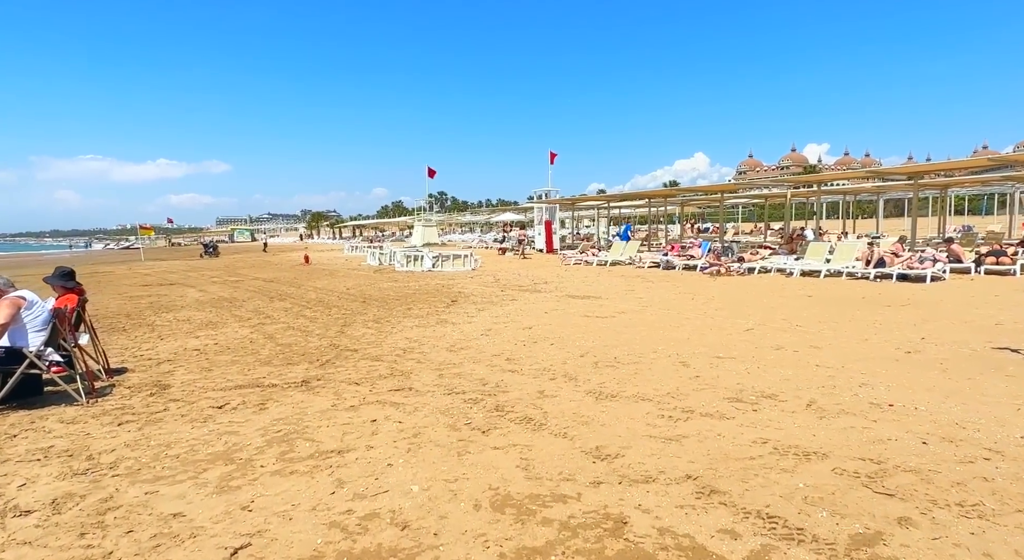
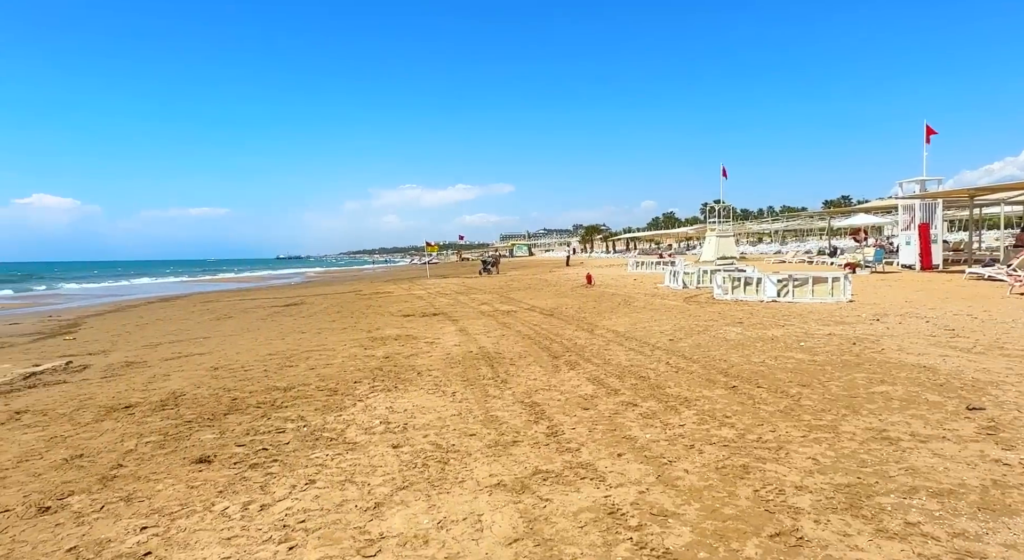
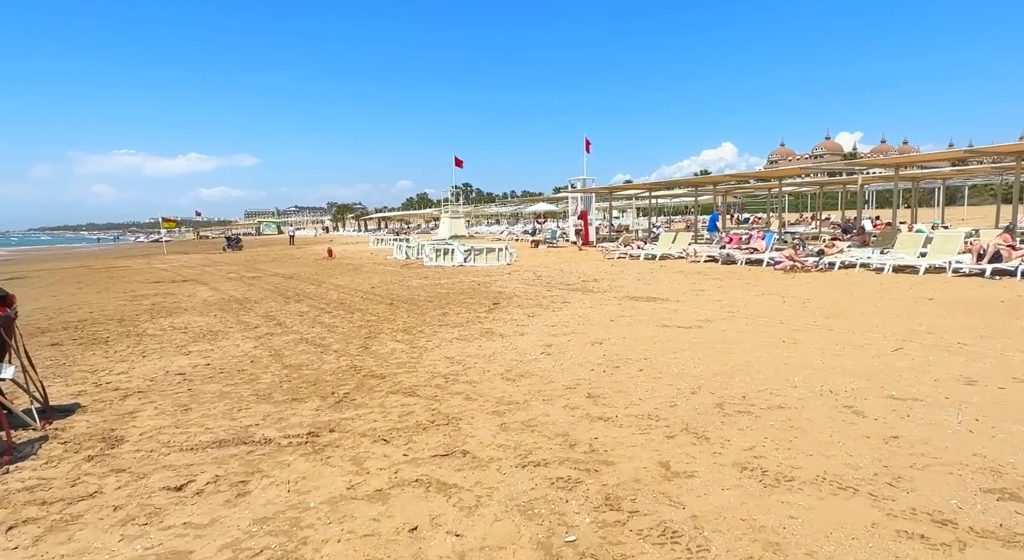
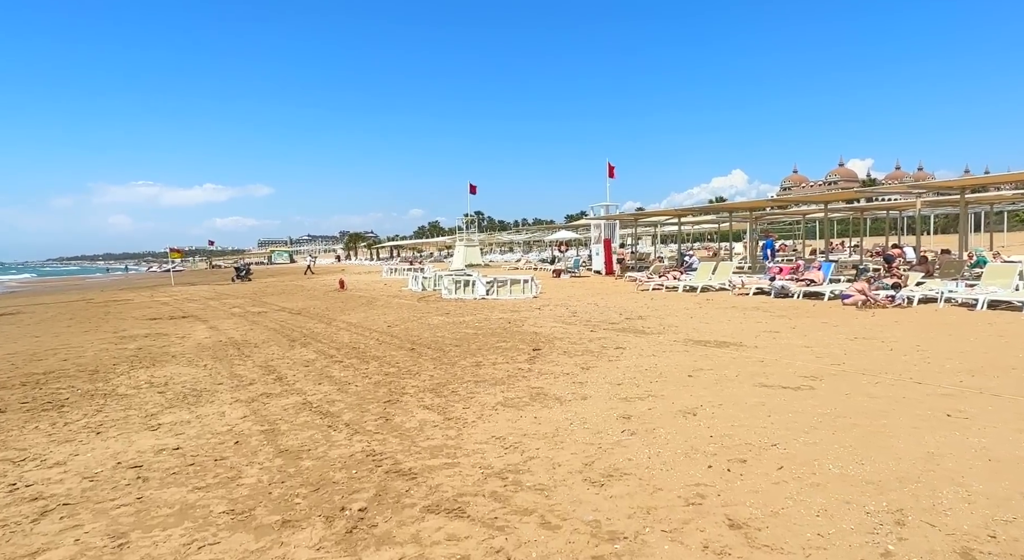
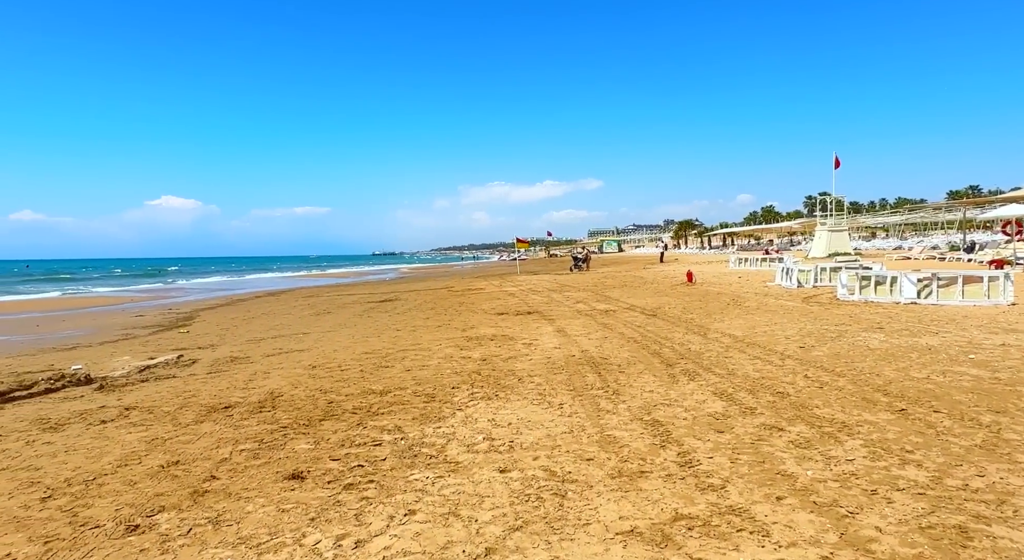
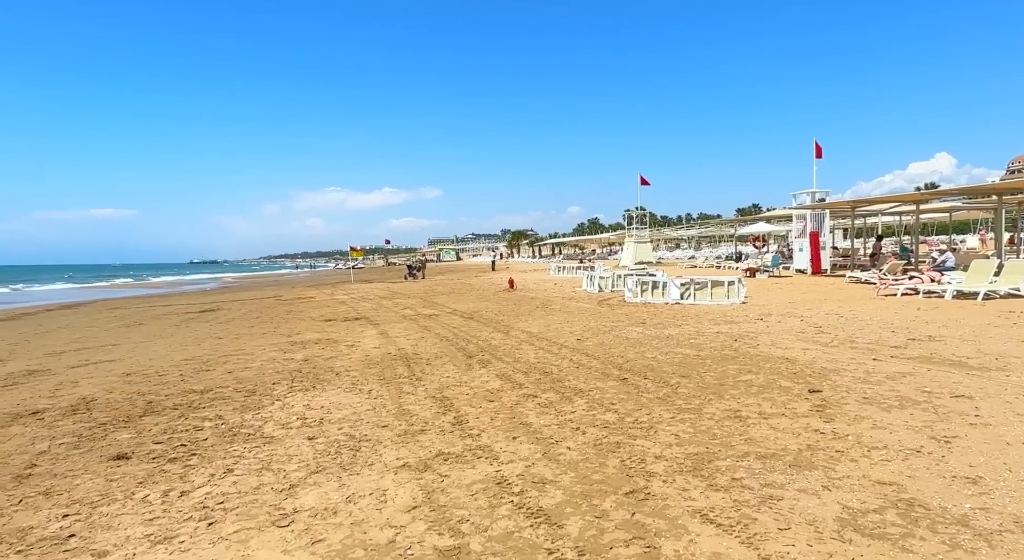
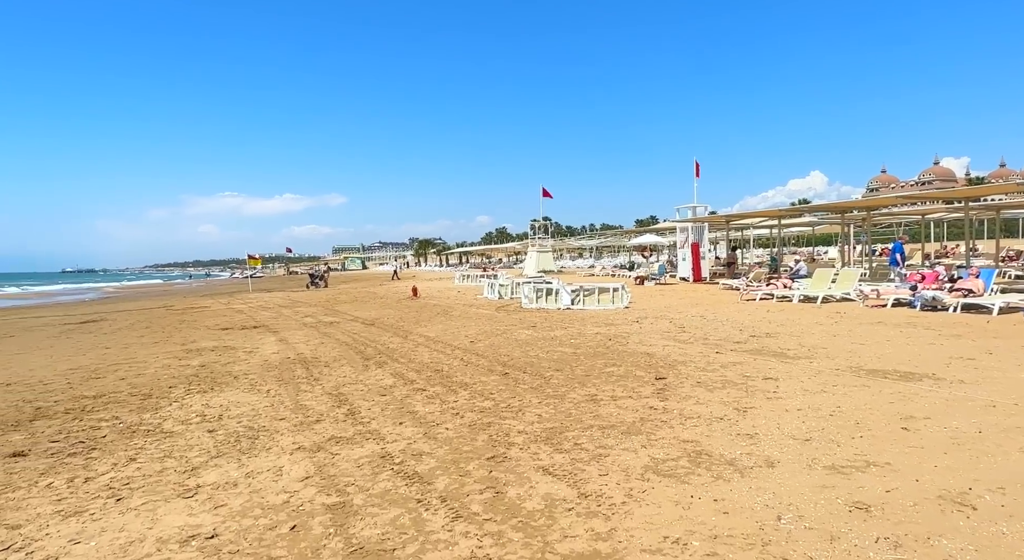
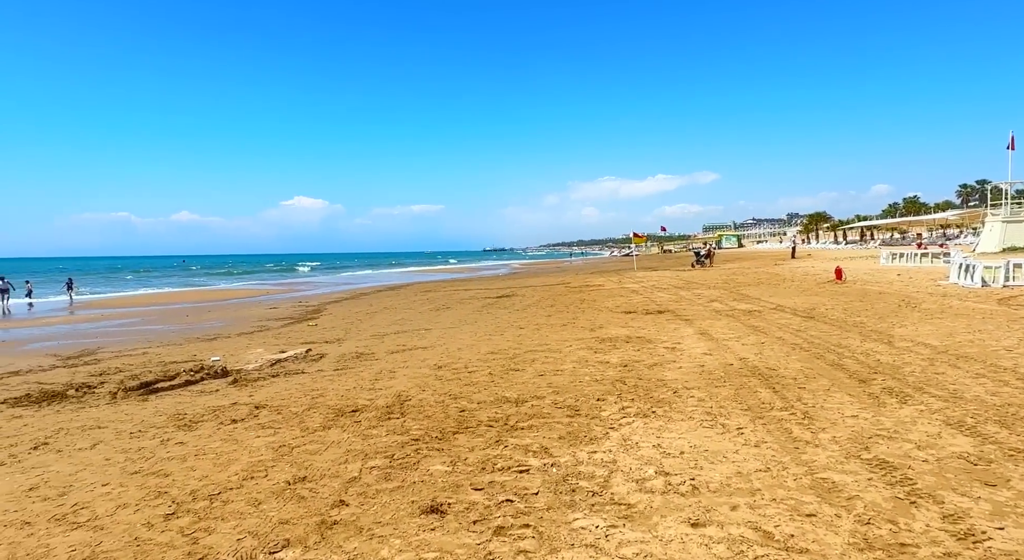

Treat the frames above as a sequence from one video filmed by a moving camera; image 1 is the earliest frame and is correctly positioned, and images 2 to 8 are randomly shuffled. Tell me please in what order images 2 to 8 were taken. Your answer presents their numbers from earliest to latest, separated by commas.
3, 4, 7, 6, 2, 5, 8
